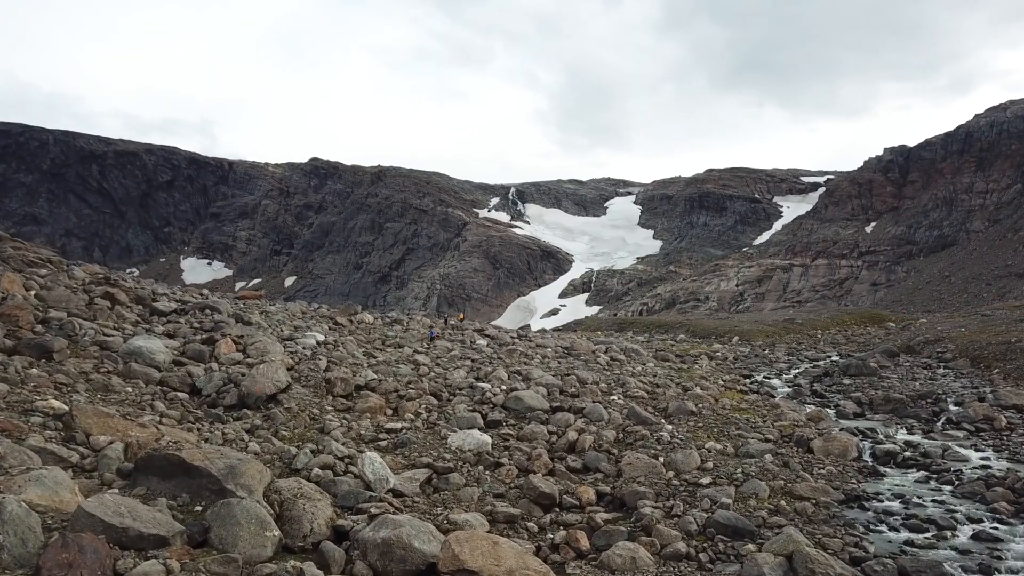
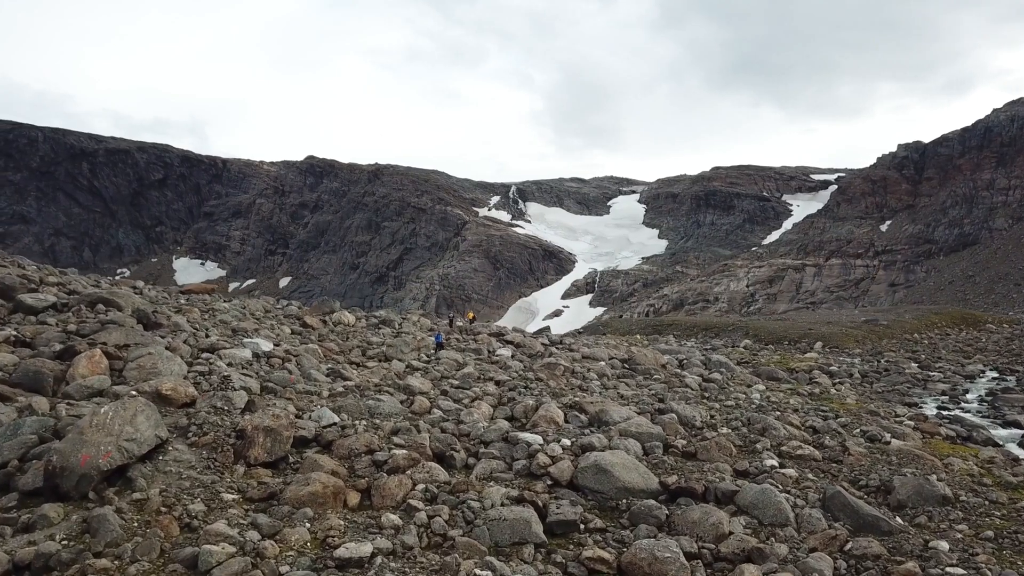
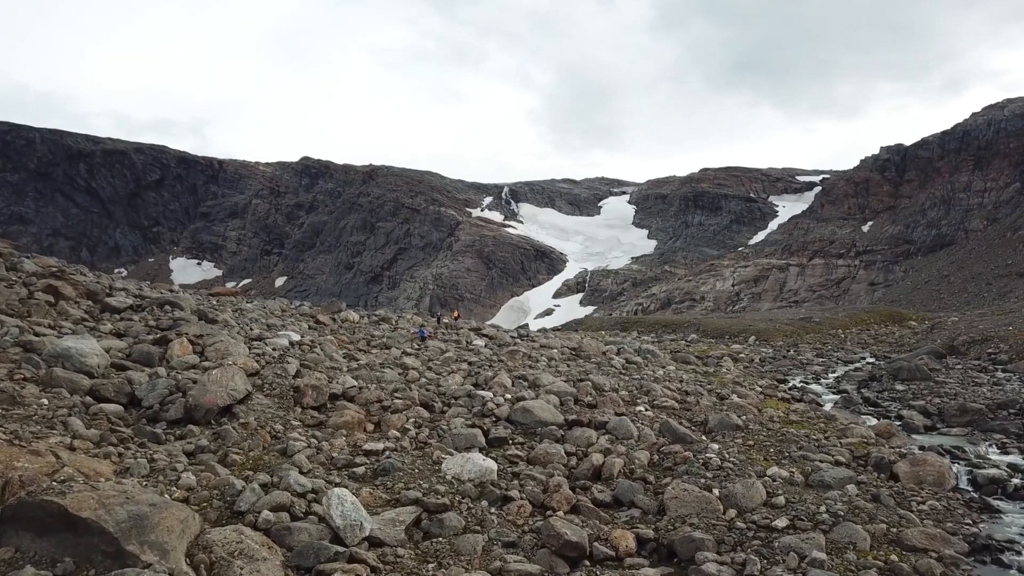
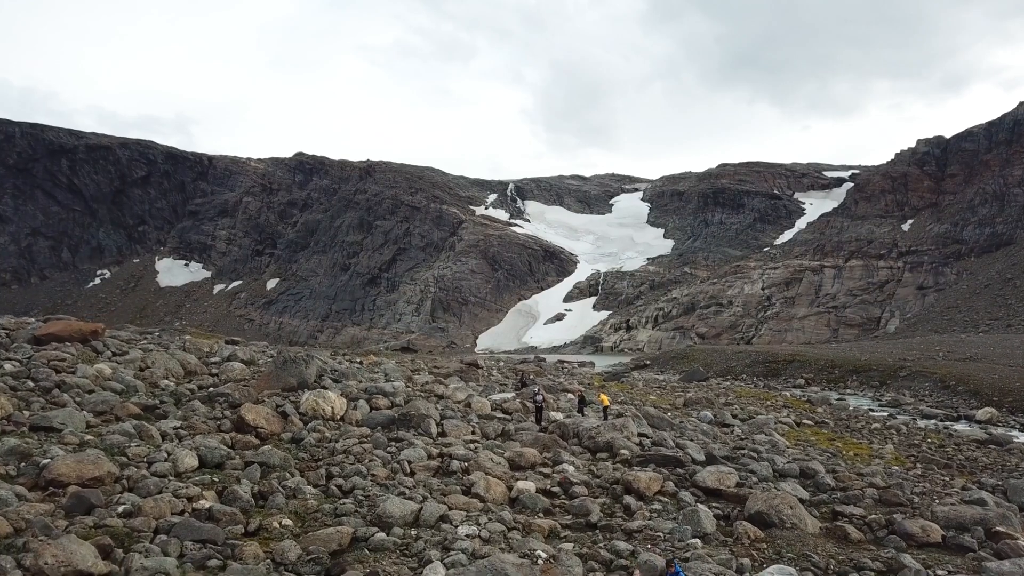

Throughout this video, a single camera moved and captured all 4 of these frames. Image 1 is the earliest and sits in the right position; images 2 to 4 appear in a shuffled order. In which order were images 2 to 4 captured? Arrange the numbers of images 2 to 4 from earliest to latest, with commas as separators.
3, 2, 4
